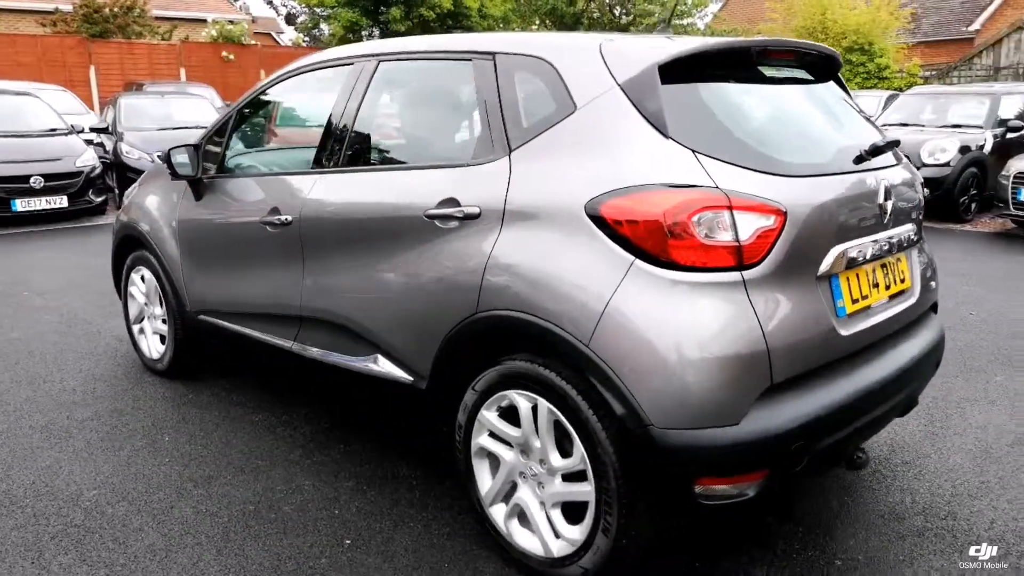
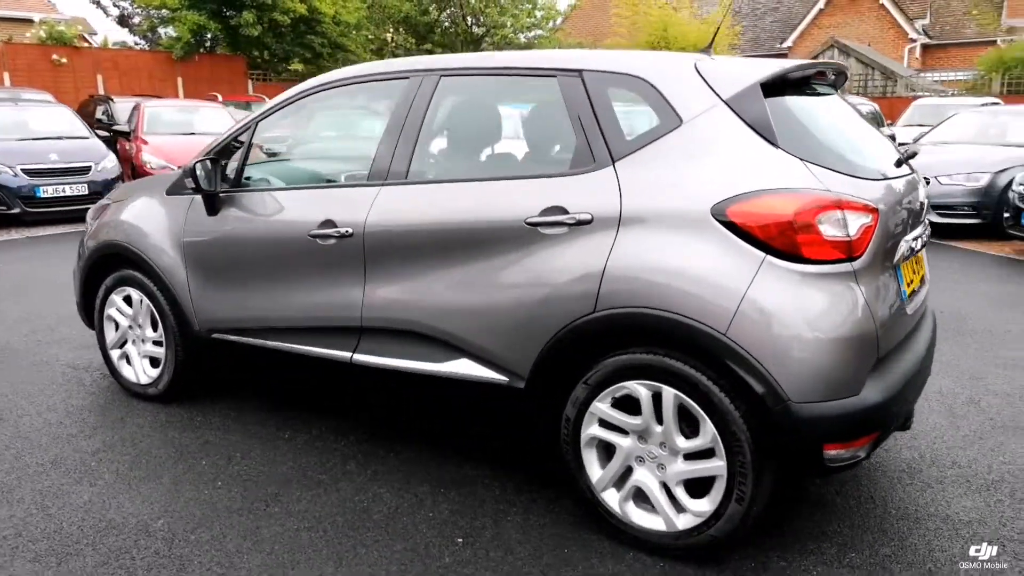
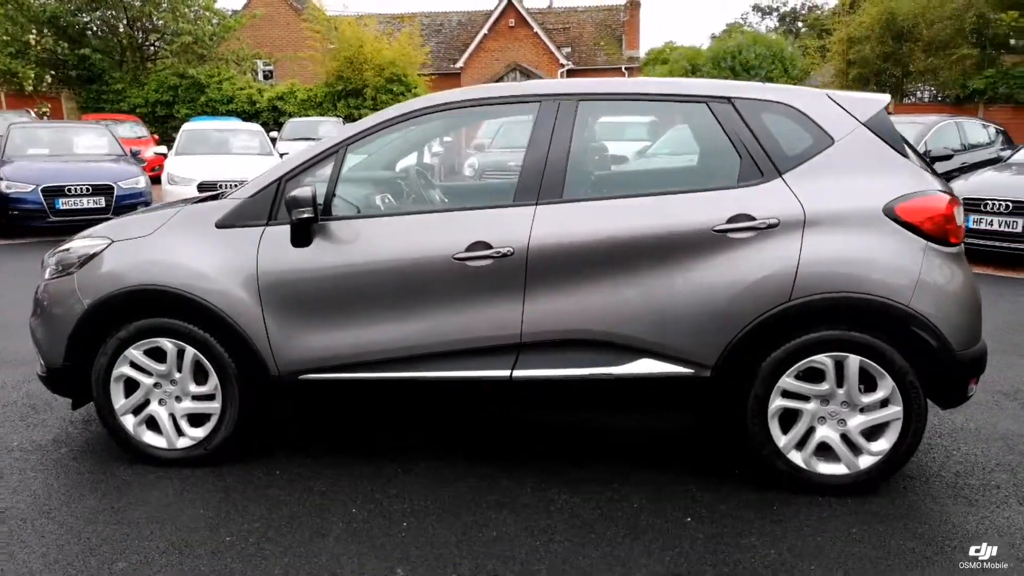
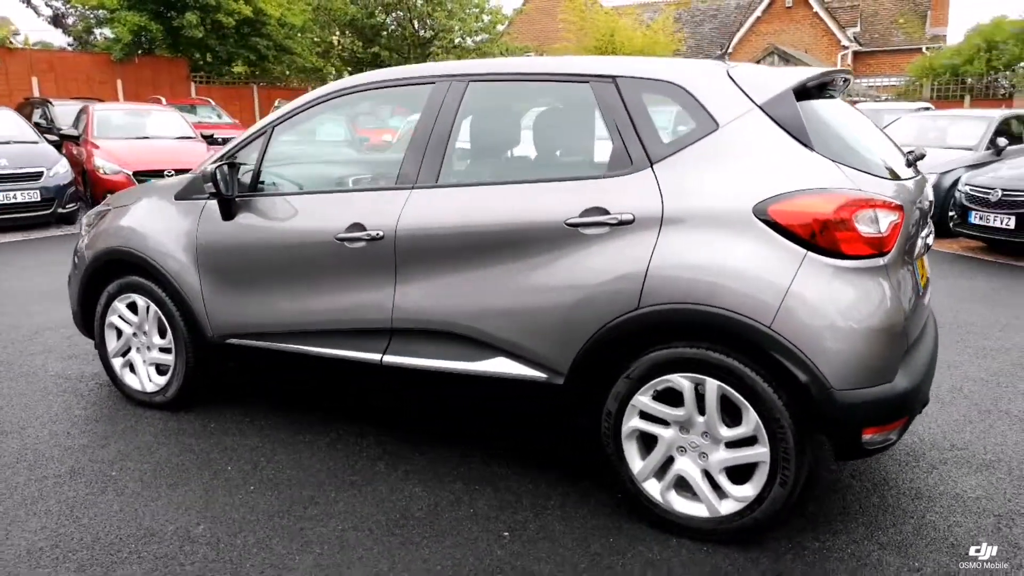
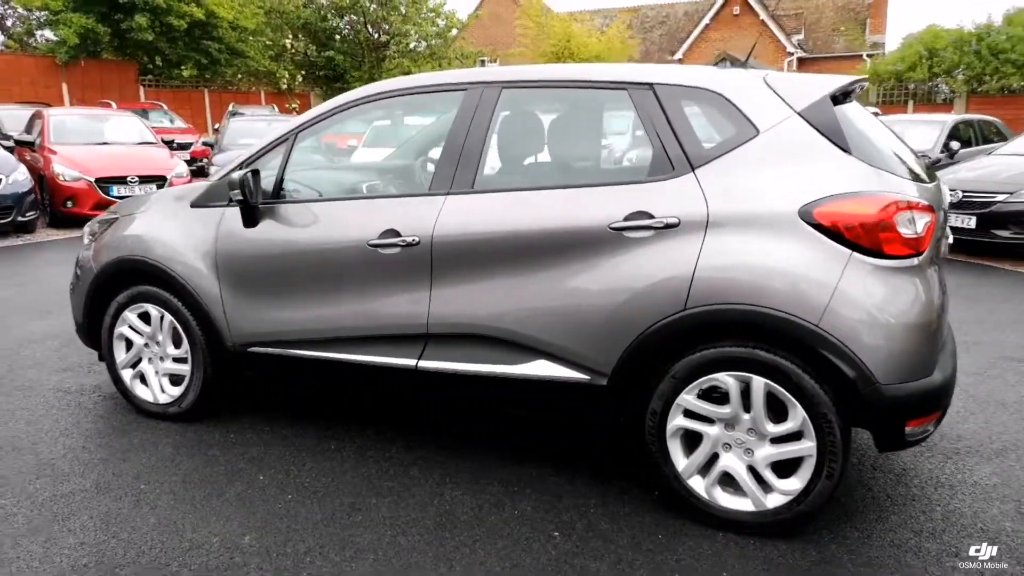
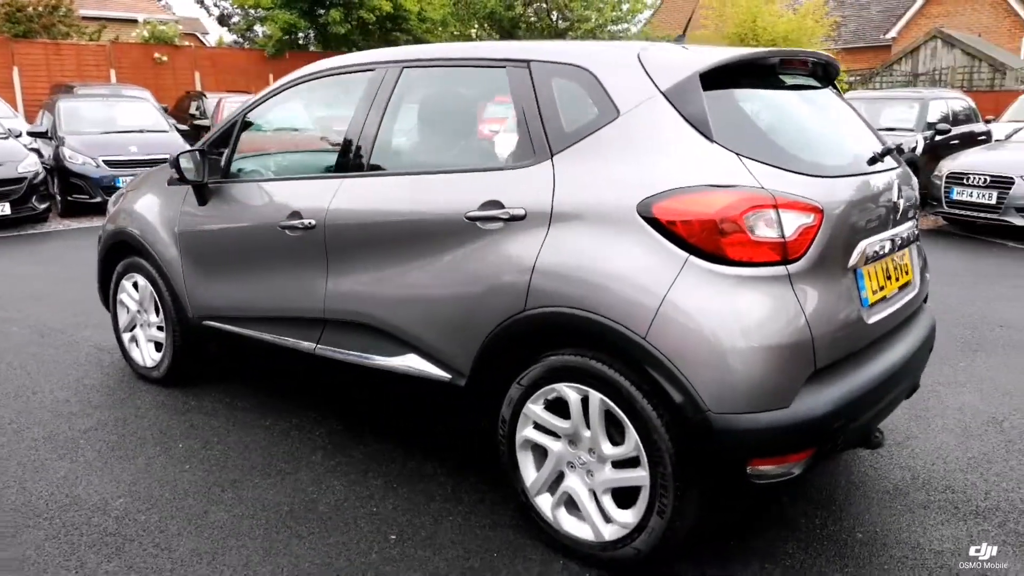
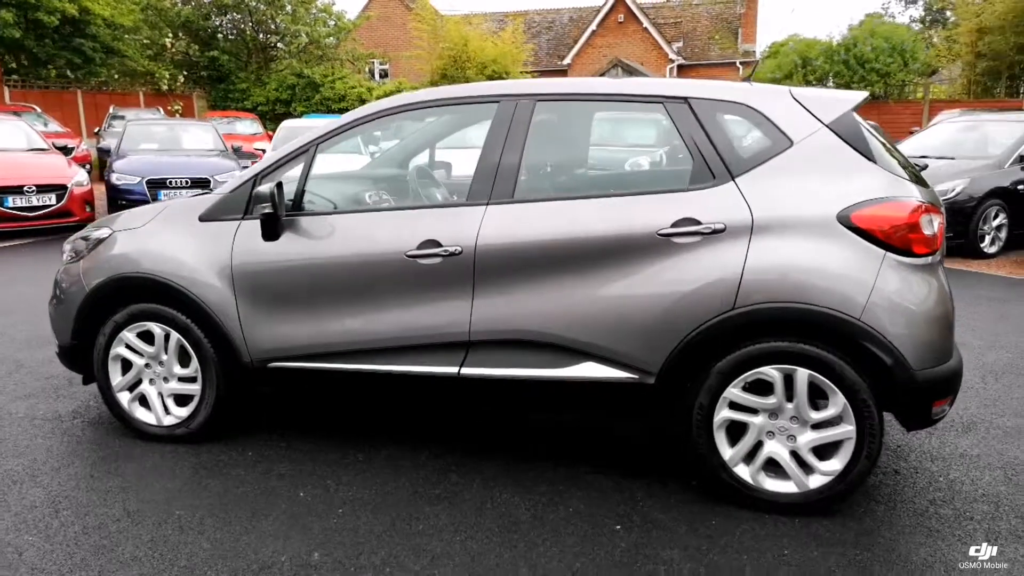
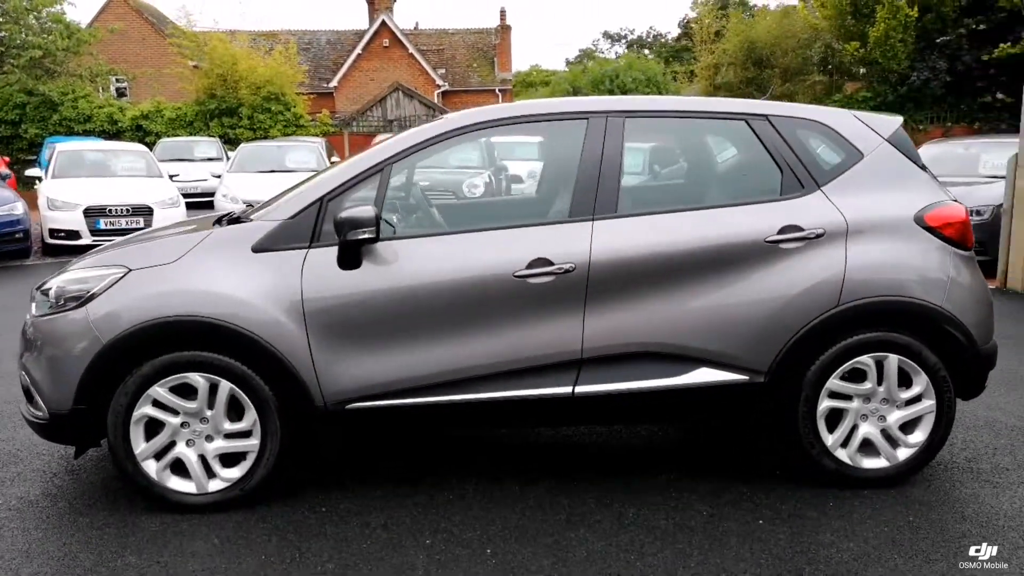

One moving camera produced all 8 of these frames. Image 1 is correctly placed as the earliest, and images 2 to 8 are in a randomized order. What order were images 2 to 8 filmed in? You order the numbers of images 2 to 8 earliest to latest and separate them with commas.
6, 2, 4, 5, 7, 3, 8
